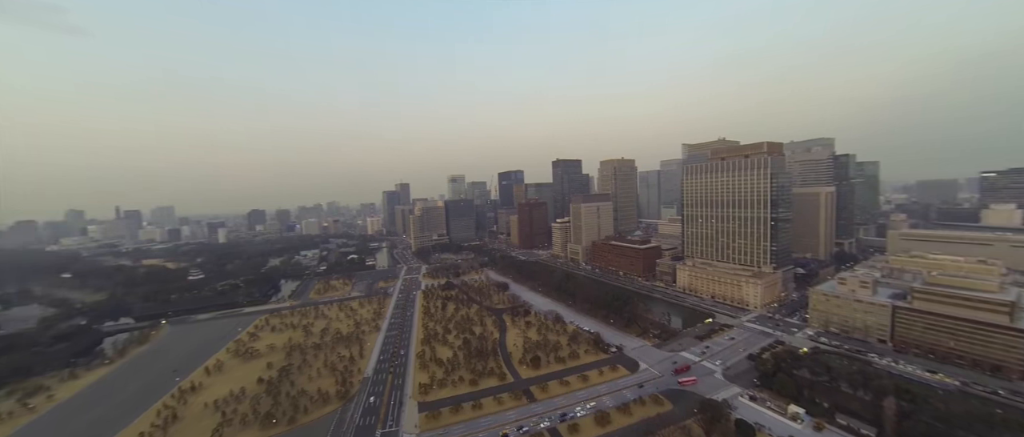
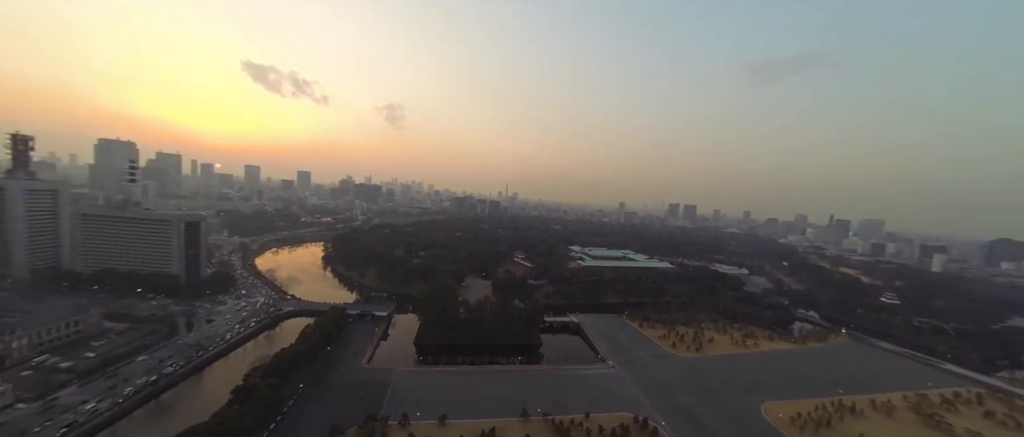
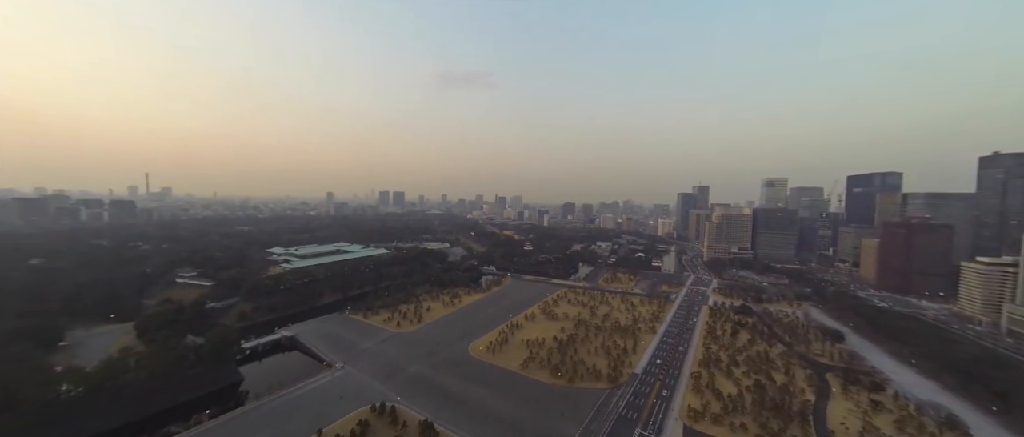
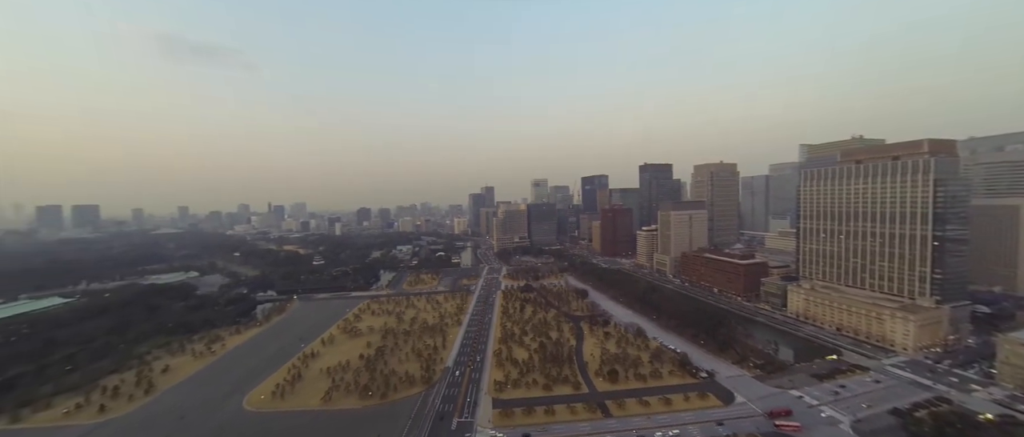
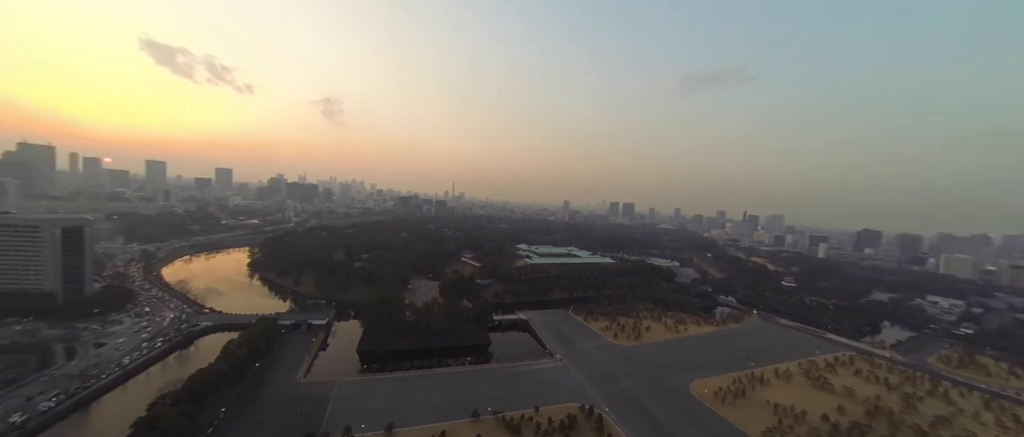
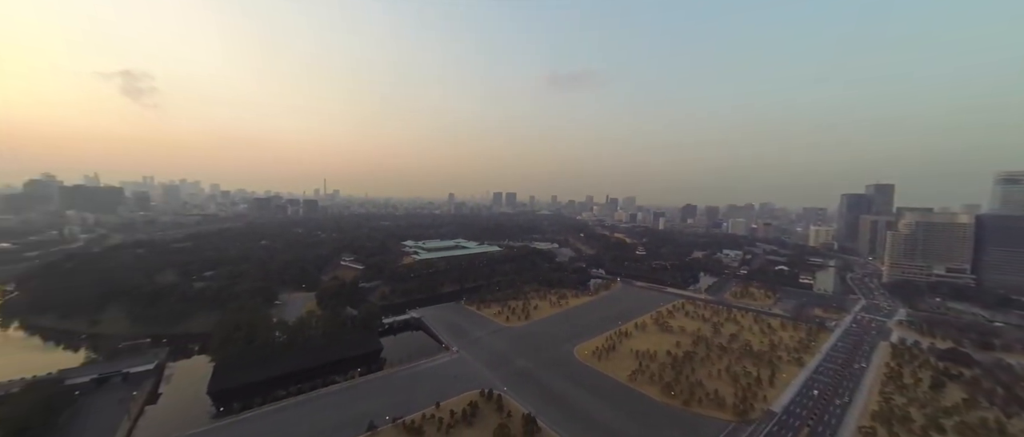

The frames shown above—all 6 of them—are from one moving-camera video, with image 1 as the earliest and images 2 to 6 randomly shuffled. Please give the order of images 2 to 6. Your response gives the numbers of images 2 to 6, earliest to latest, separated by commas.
4, 3, 6, 5, 2
